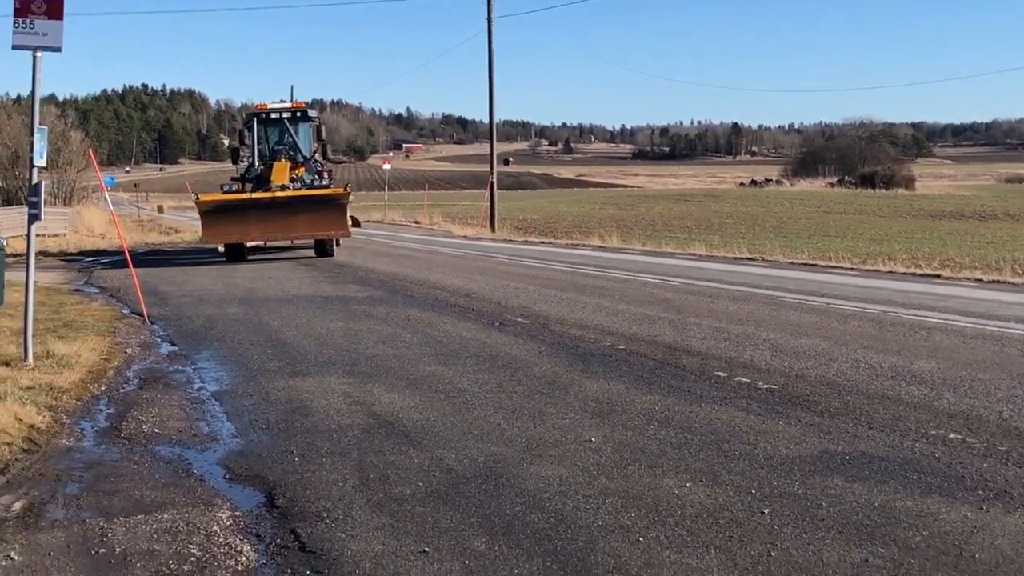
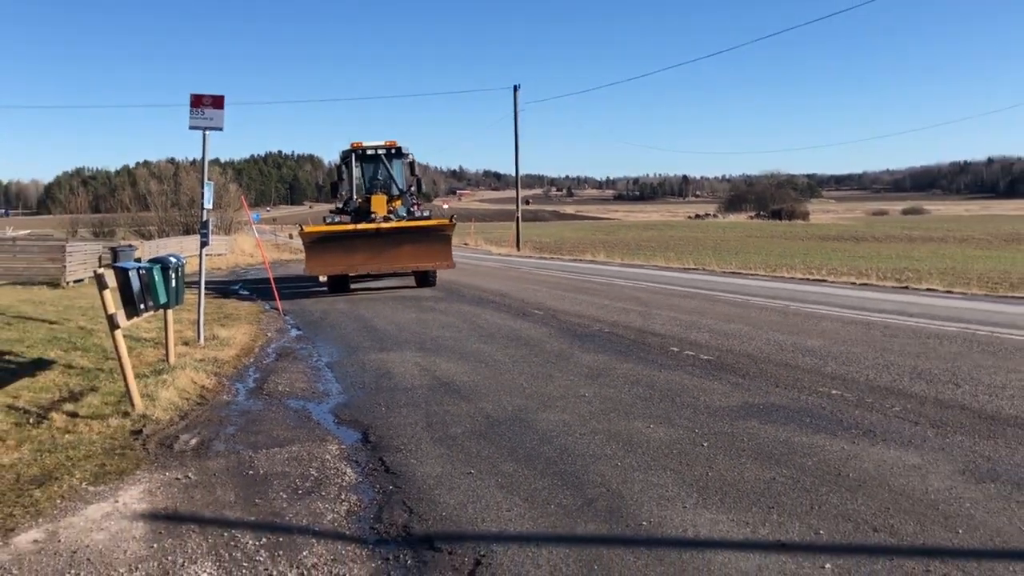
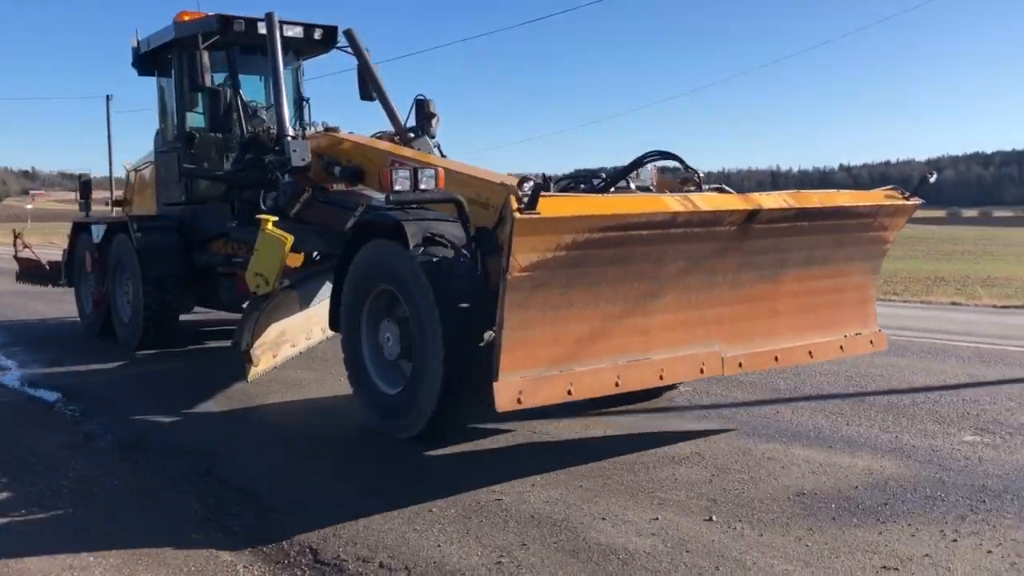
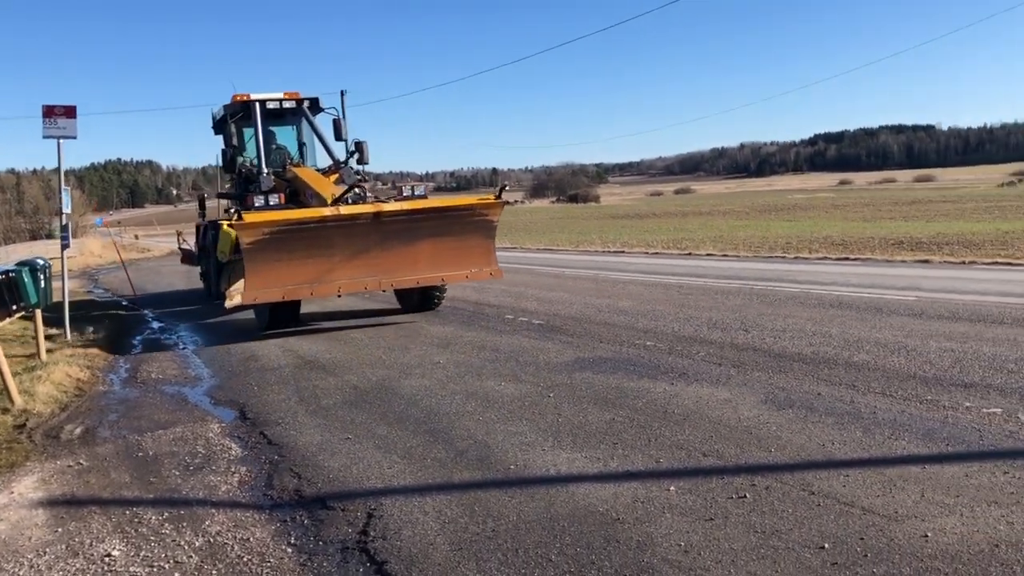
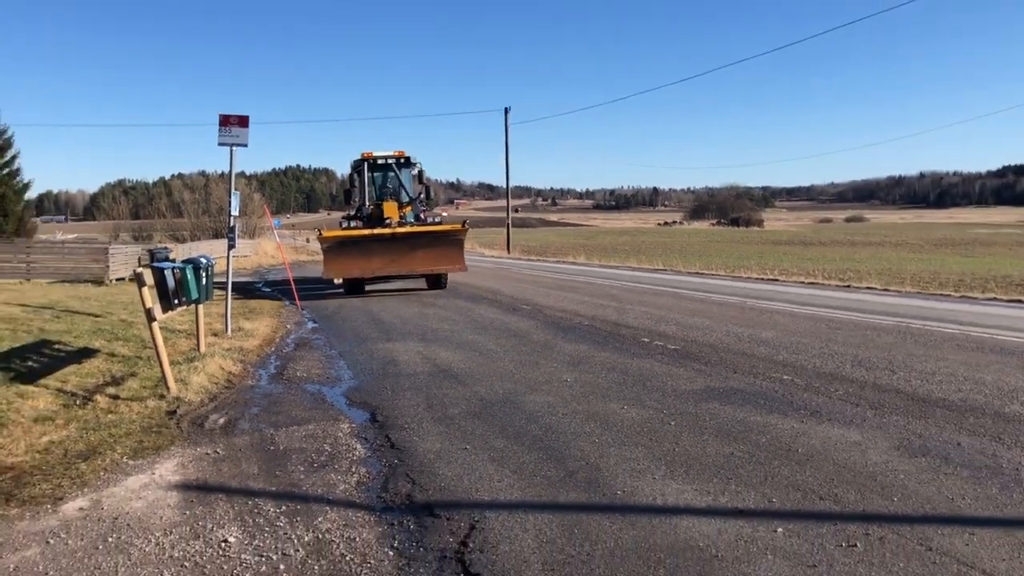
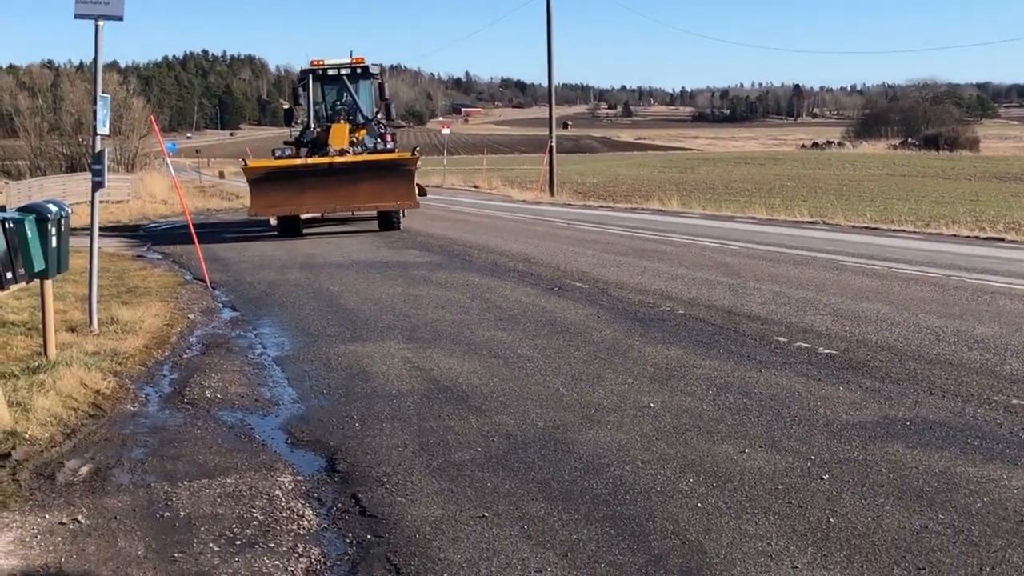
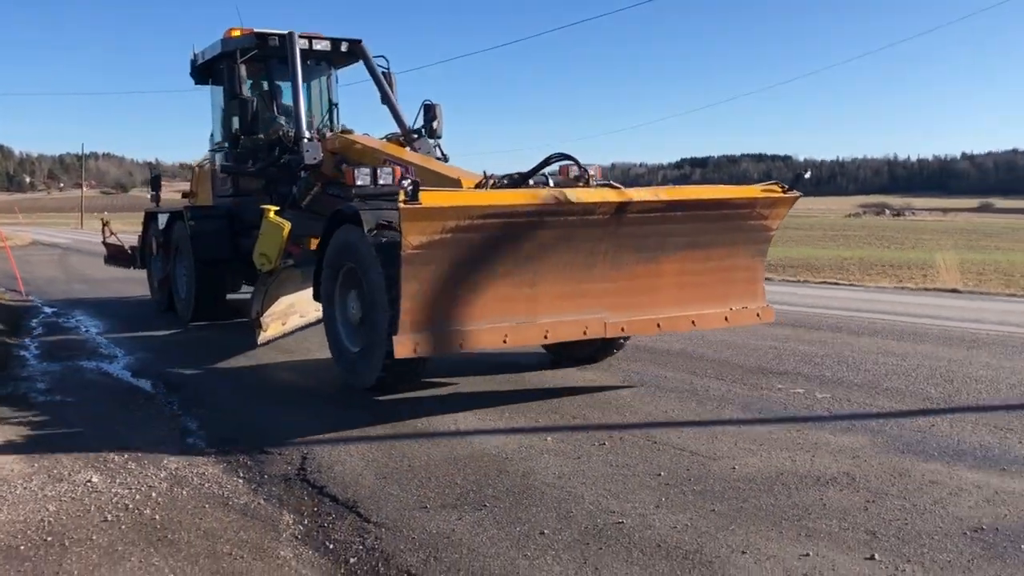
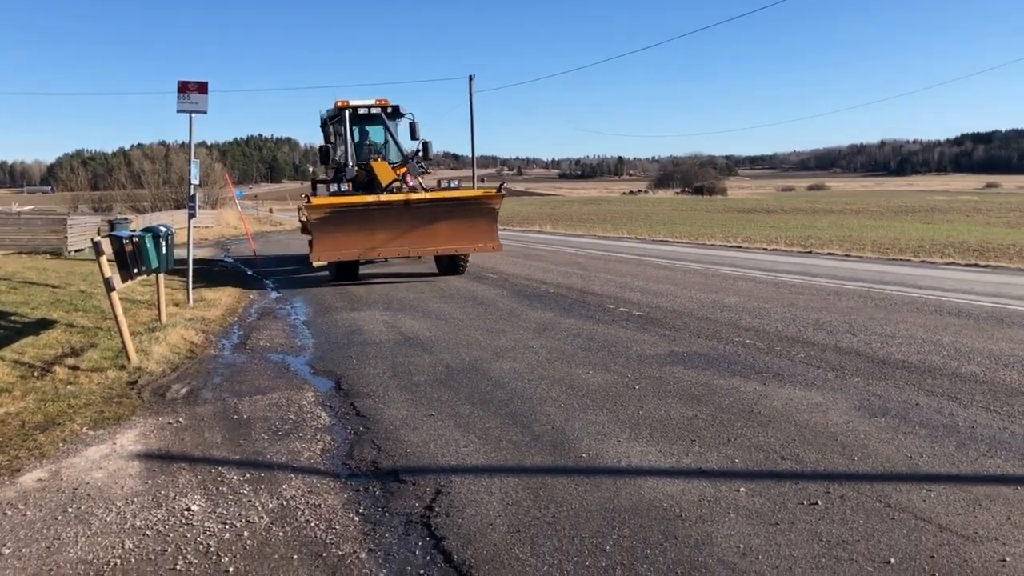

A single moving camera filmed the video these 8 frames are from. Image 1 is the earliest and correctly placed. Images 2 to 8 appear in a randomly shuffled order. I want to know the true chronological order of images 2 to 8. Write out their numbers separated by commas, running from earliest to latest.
6, 2, 5, 8, 4, 7, 3
